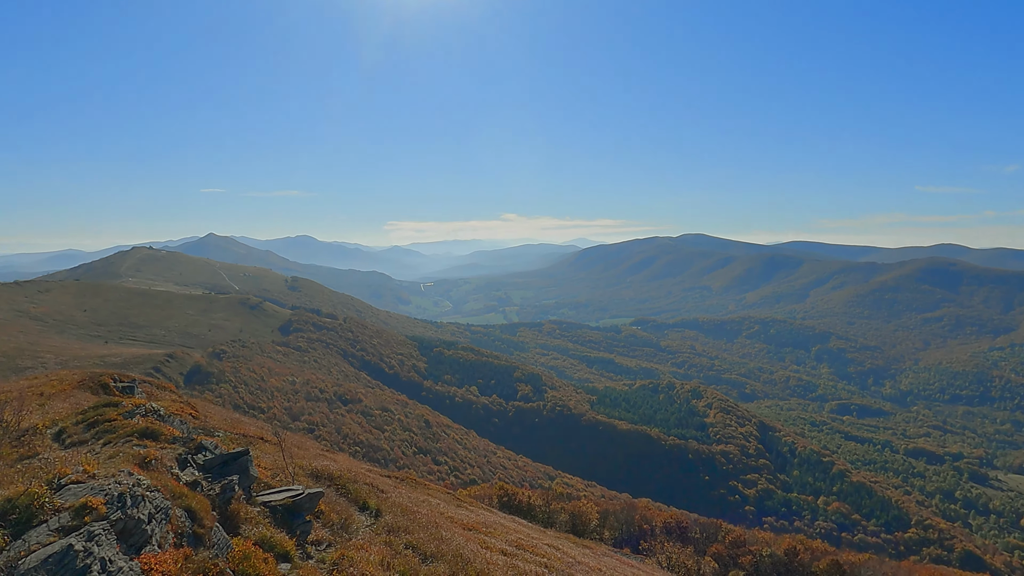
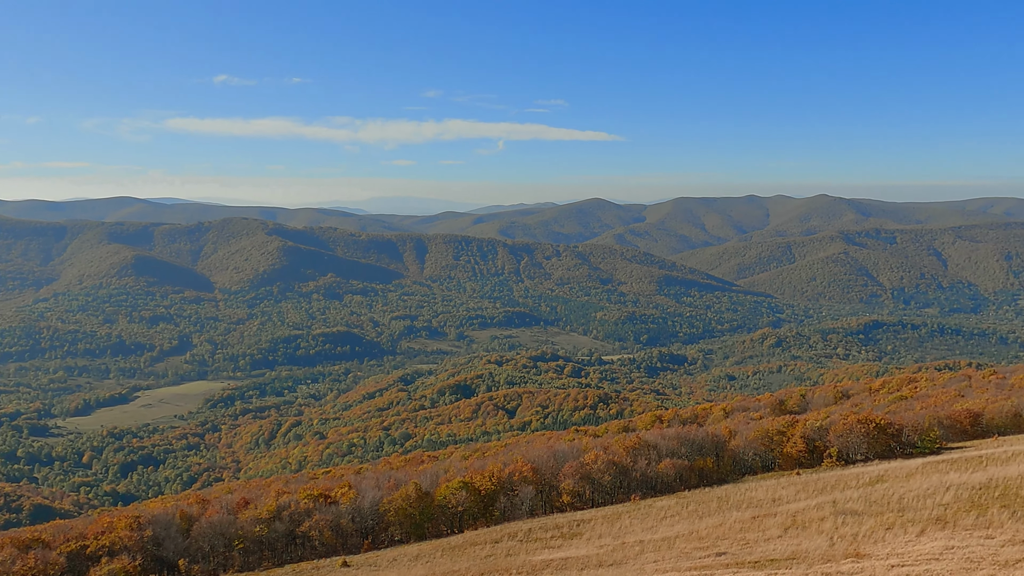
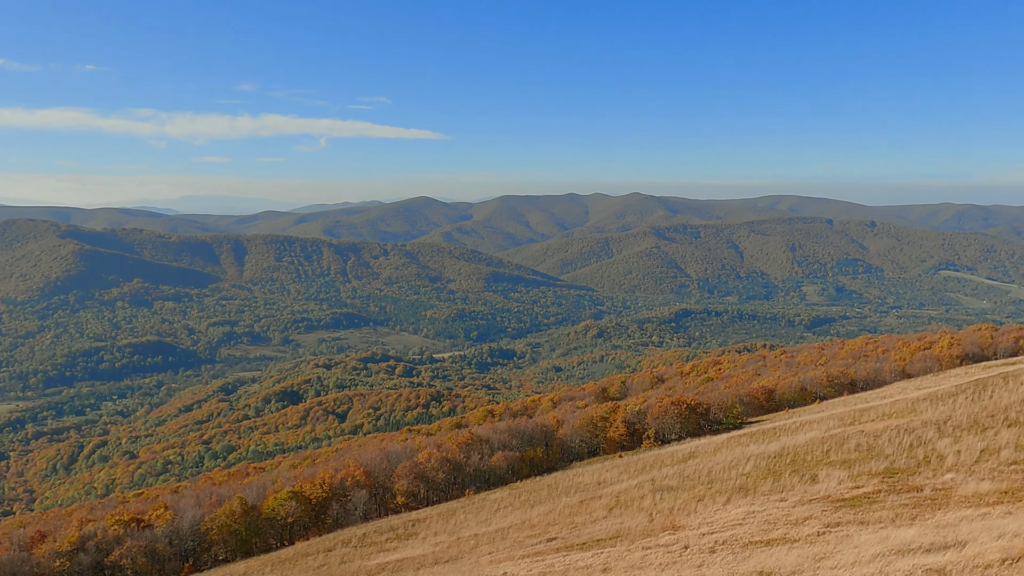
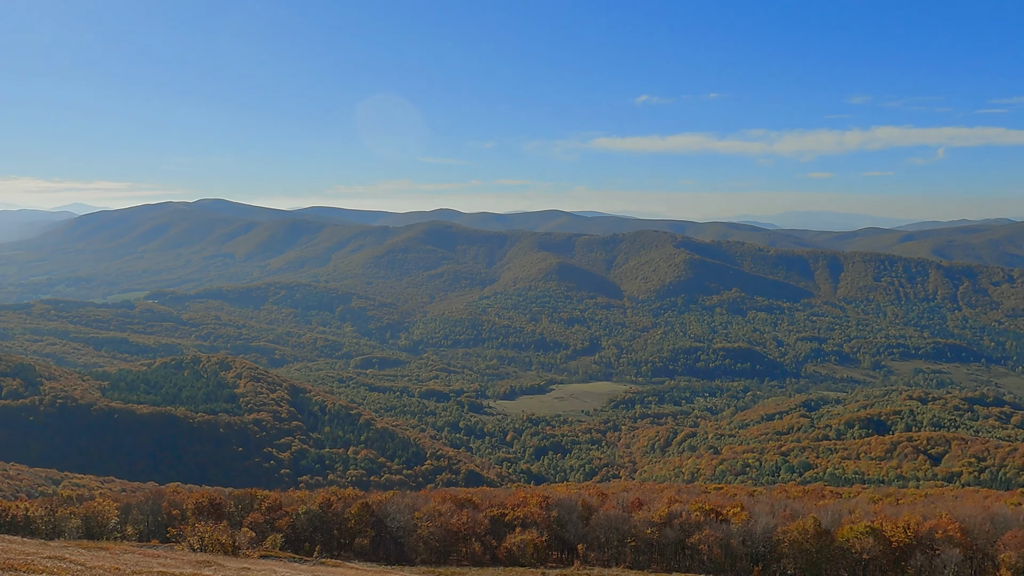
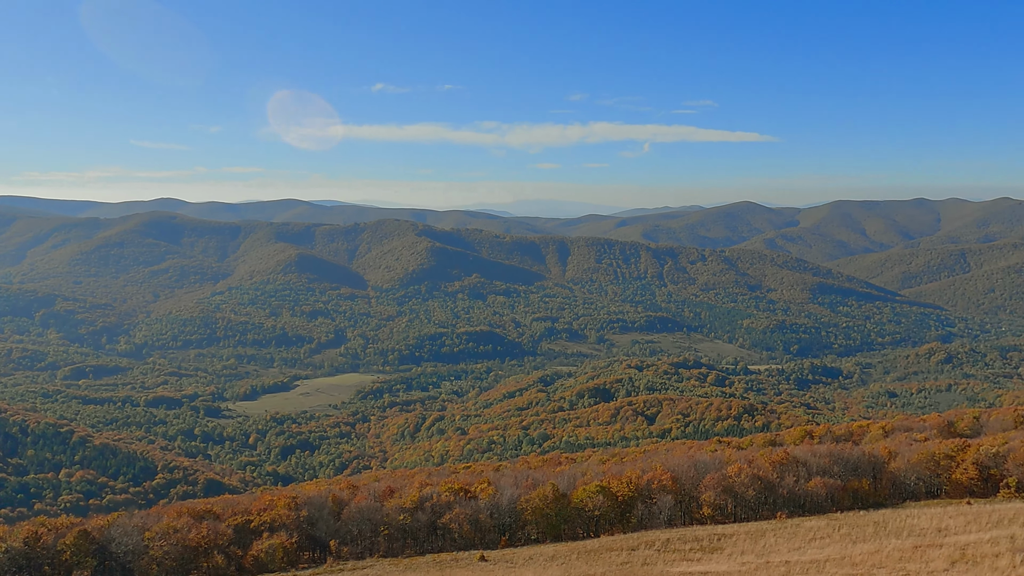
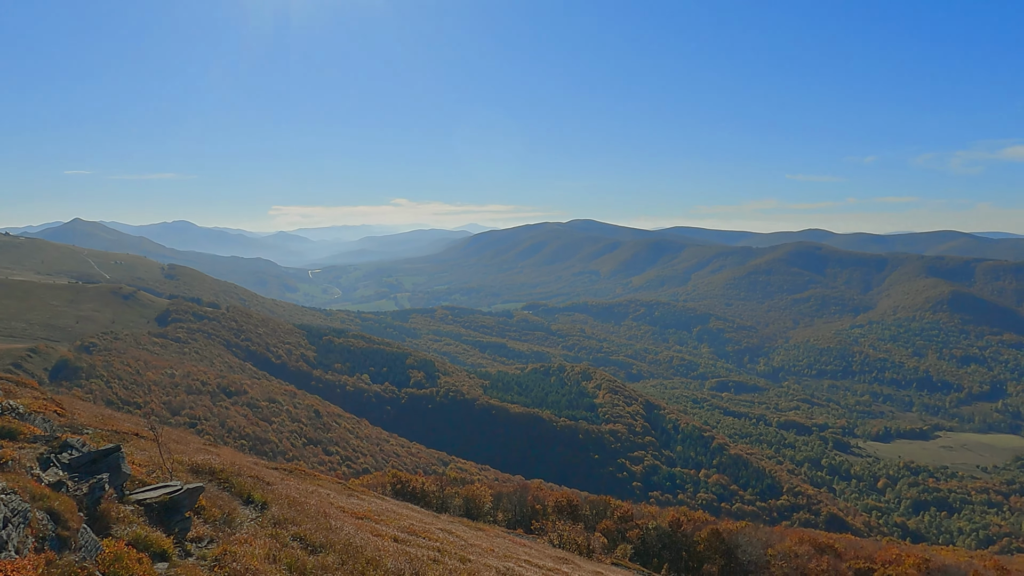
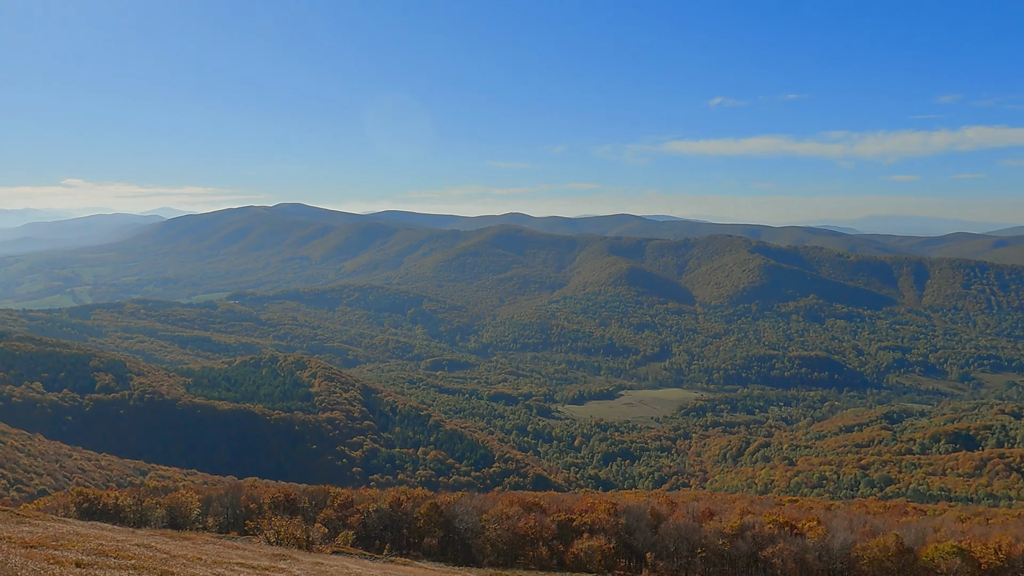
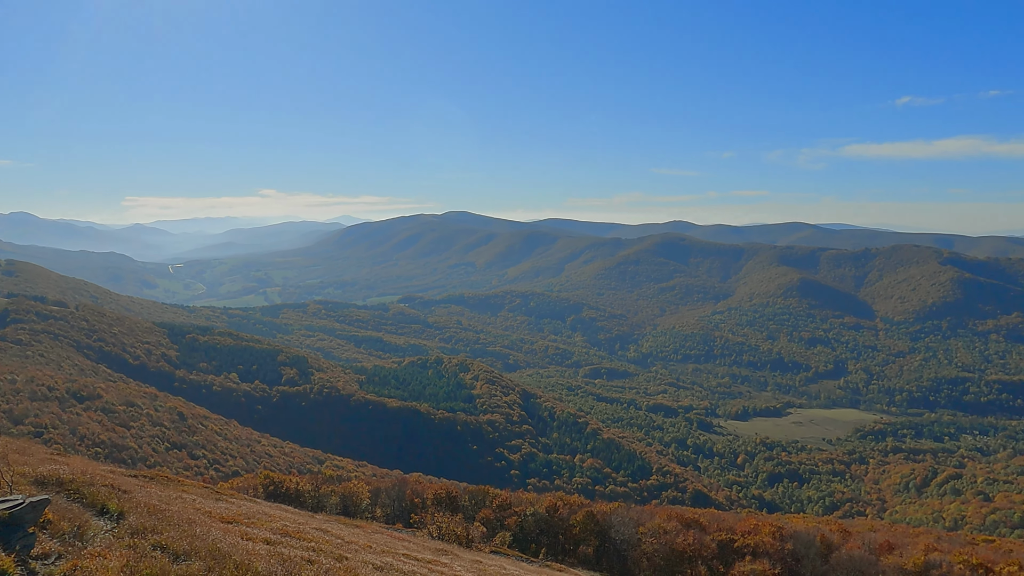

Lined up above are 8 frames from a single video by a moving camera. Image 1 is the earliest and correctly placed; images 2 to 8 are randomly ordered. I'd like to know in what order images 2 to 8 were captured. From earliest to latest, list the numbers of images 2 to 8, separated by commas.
6, 8, 7, 4, 5, 2, 3
